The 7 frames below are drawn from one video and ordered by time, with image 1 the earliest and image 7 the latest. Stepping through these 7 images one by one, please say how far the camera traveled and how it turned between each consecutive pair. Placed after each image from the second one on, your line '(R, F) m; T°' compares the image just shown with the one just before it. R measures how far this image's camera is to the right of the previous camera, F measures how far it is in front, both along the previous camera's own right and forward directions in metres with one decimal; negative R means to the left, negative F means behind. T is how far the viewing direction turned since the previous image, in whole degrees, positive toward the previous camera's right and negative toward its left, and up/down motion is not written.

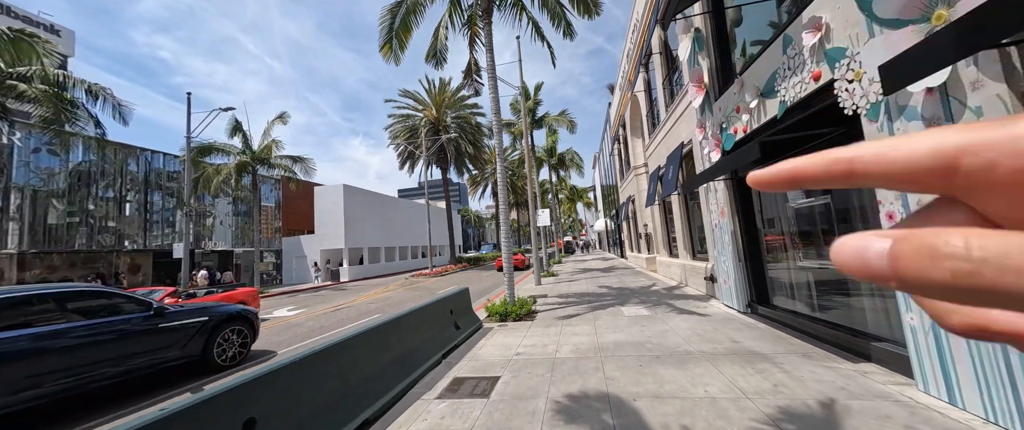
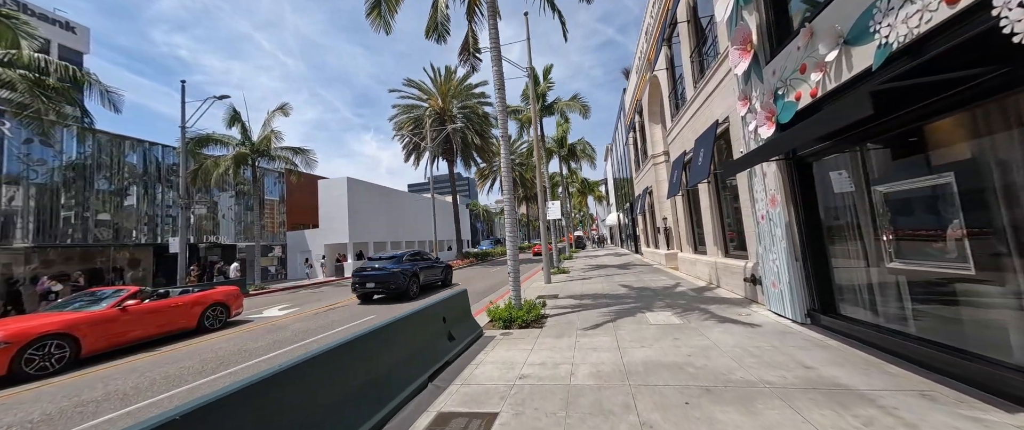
(+0.1, +1.2) m; -2°
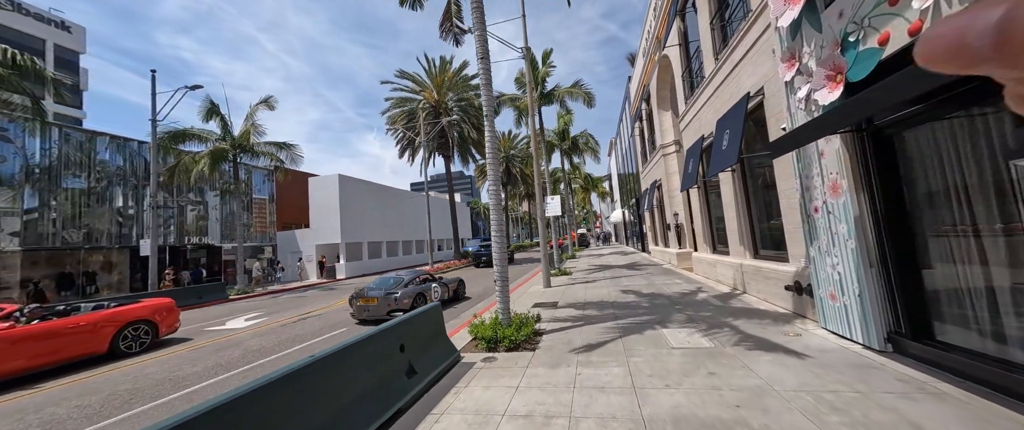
(+0.3, +1.4) m; -1°
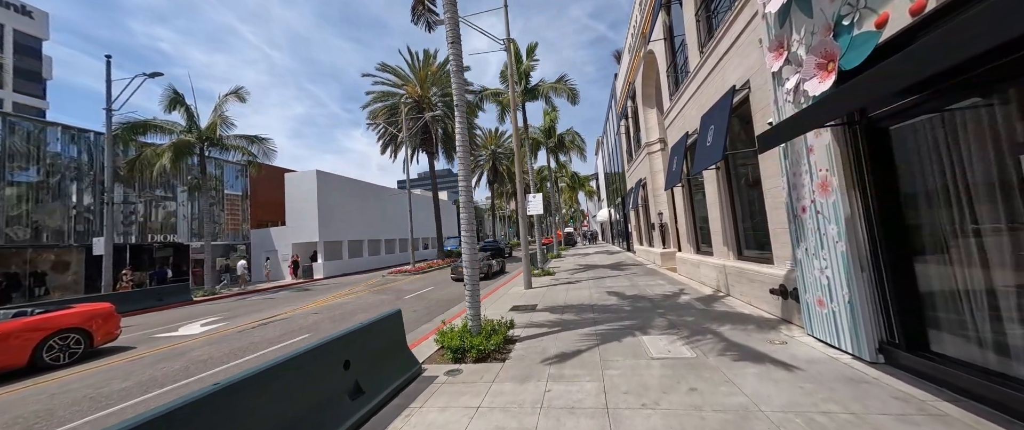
(+0.3, +0.5) m; +2°
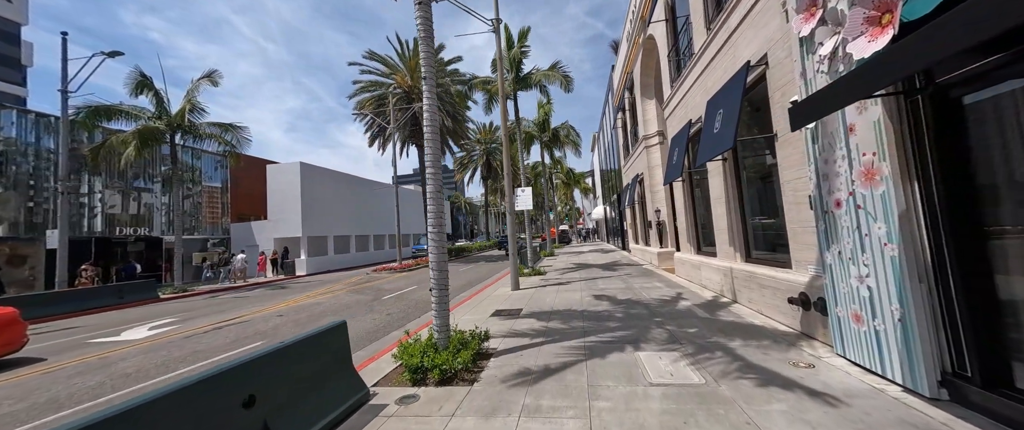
(+0.3, +0.9) m; +1°
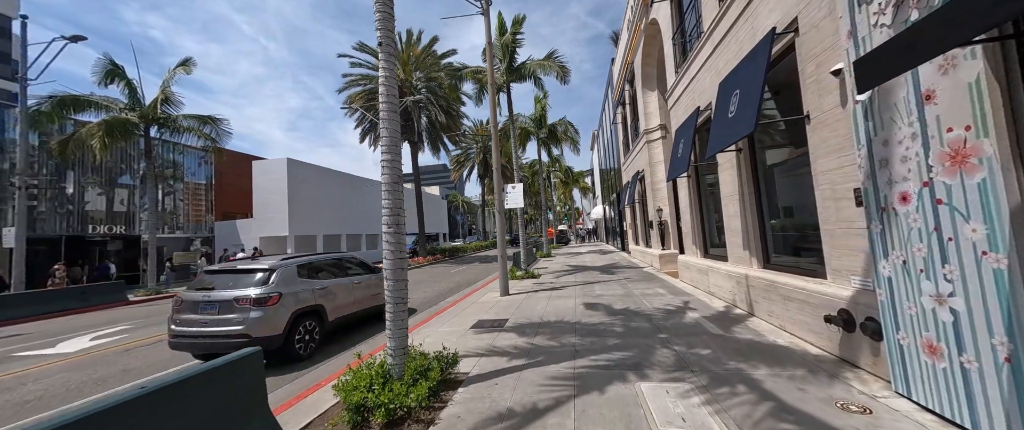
(+0.3, +1.0) m; 0°
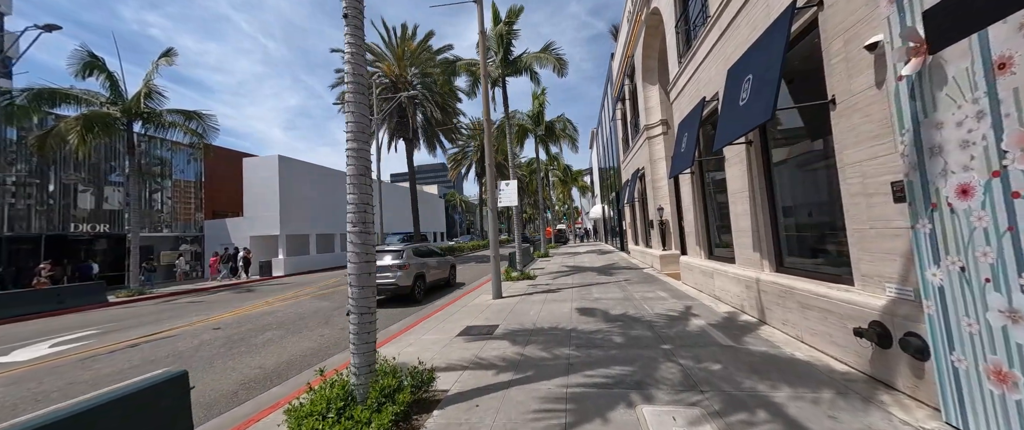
(+0.2, +0.5) m; 0°
